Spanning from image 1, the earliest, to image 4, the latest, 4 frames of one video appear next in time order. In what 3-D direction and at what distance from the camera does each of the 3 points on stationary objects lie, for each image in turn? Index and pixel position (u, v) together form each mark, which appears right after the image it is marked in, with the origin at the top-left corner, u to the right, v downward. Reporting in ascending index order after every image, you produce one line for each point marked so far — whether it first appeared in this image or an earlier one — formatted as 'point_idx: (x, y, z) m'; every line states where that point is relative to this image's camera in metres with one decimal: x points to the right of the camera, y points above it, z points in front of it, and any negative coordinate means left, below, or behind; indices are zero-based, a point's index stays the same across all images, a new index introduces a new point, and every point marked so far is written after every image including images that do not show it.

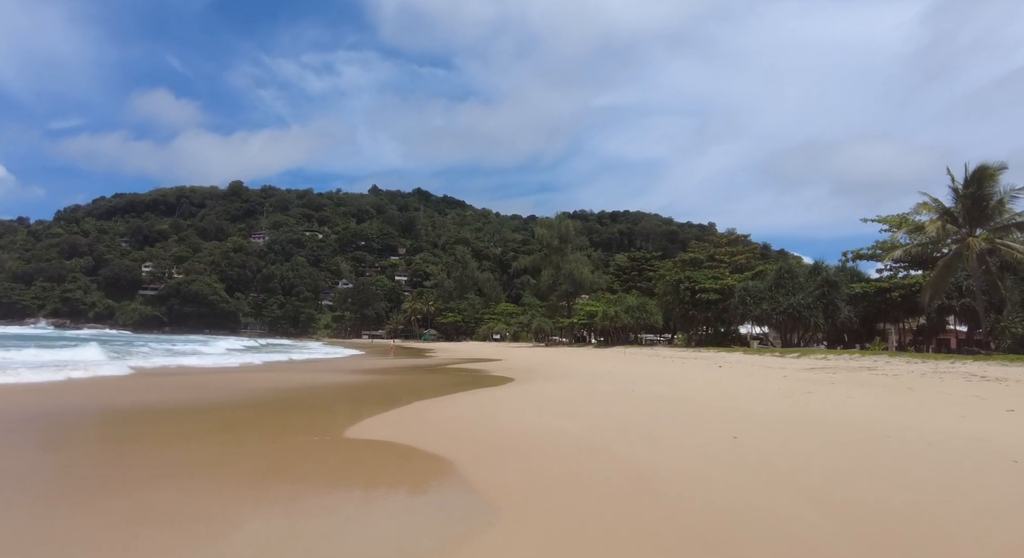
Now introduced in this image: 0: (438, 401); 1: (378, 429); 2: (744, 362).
0: (-1.4, -2.7, +13.0) m
1: (-2.2, -2.7, +10.6) m
2: (+8.2, -2.8, +19.8) m
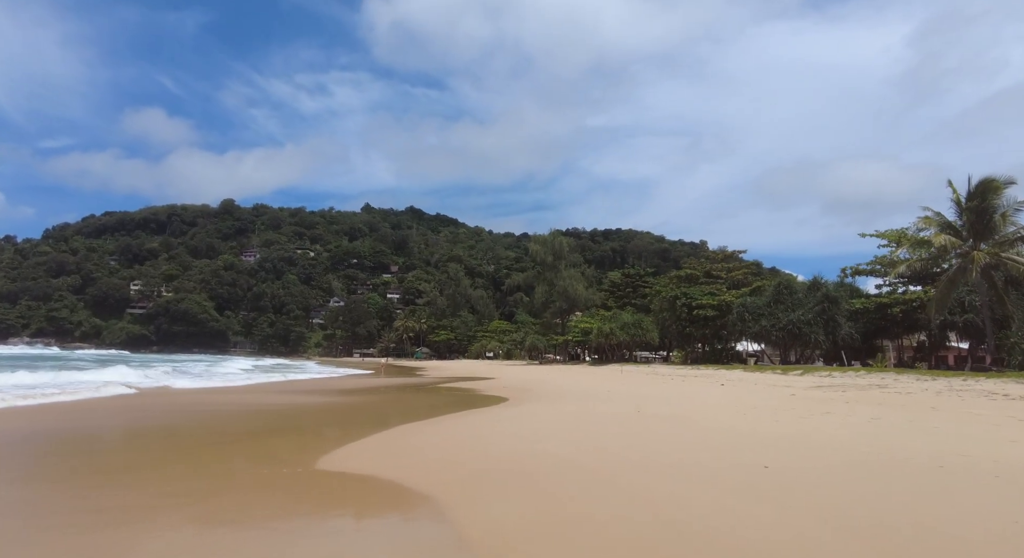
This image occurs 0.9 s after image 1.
0: (-1.5, -3.1, +12.5) m
1: (-2.3, -3.0, +10.1) m
2: (+8.0, -3.4, +19.5) m
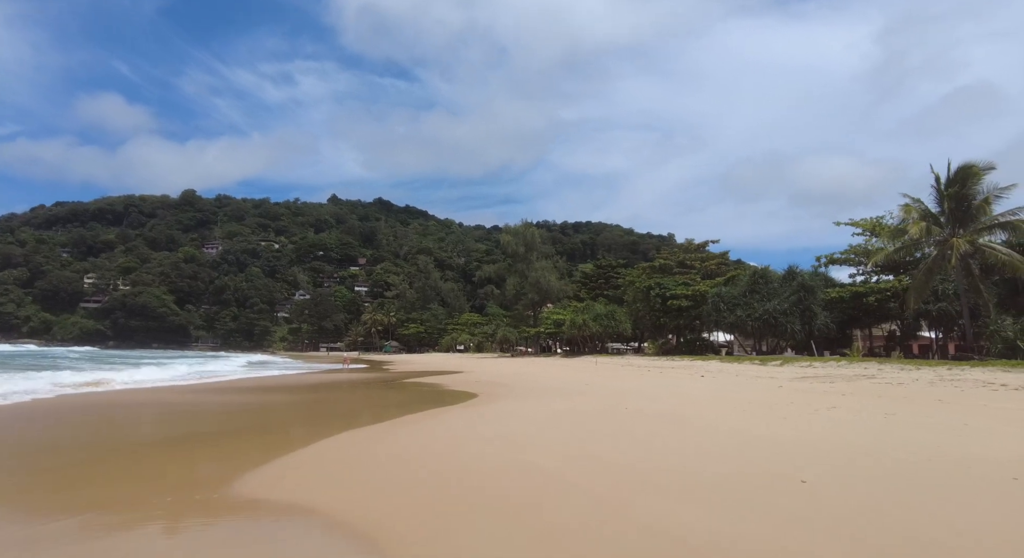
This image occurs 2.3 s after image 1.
0: (-2.1, -2.8, +11.9) m
1: (-2.7, -2.8, +9.5) m
2: (+7.0, -3.1, +19.4) m
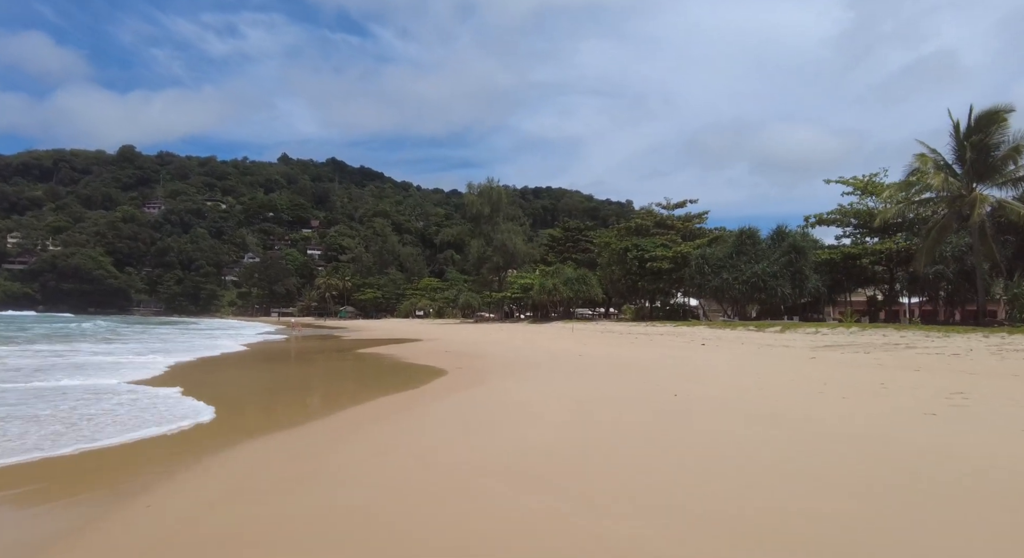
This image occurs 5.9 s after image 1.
0: (-2.6, -2.0, +10.5) m
1: (-3.1, -2.1, +8.0) m
2: (+5.9, -1.9, +18.6) m
